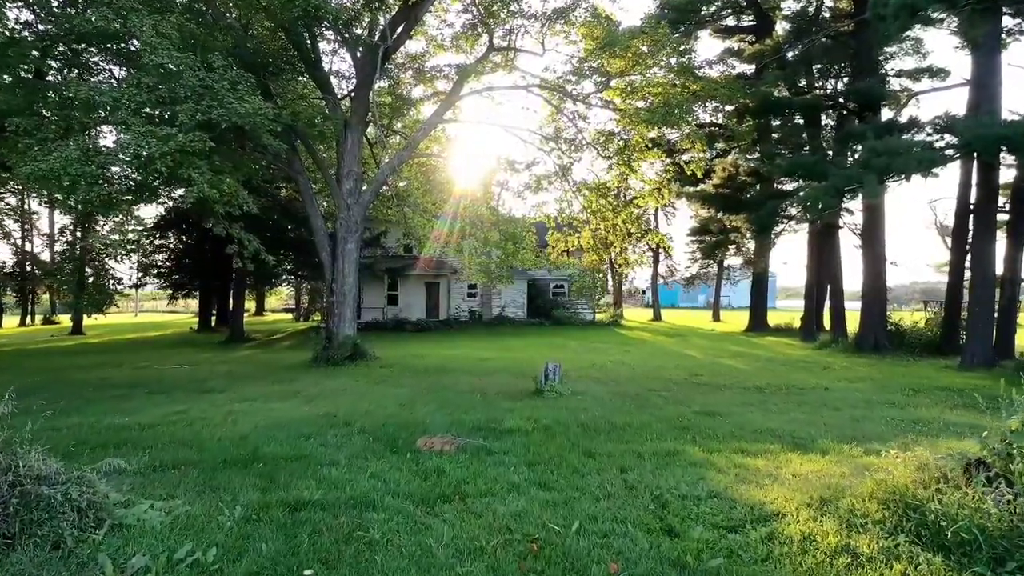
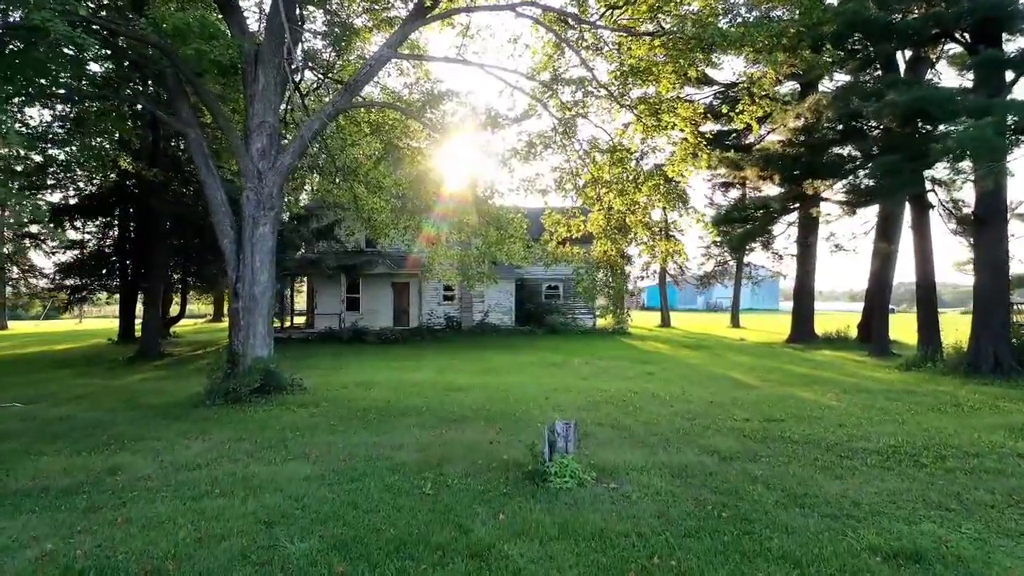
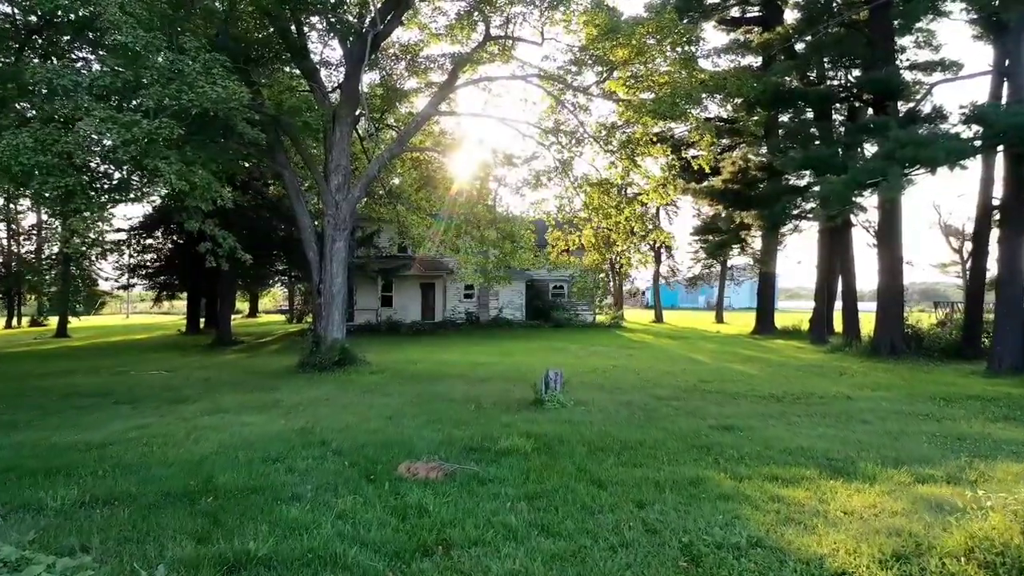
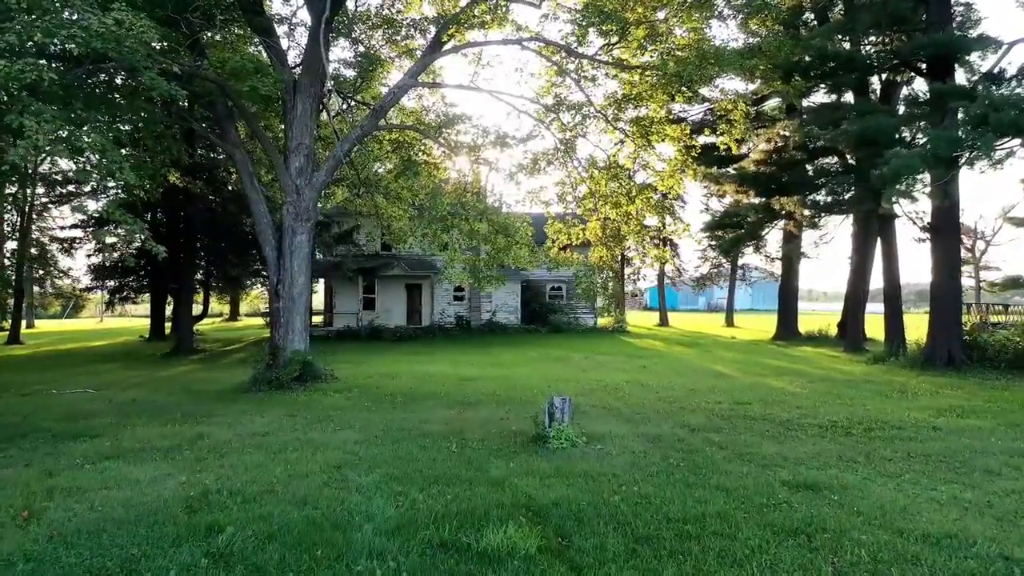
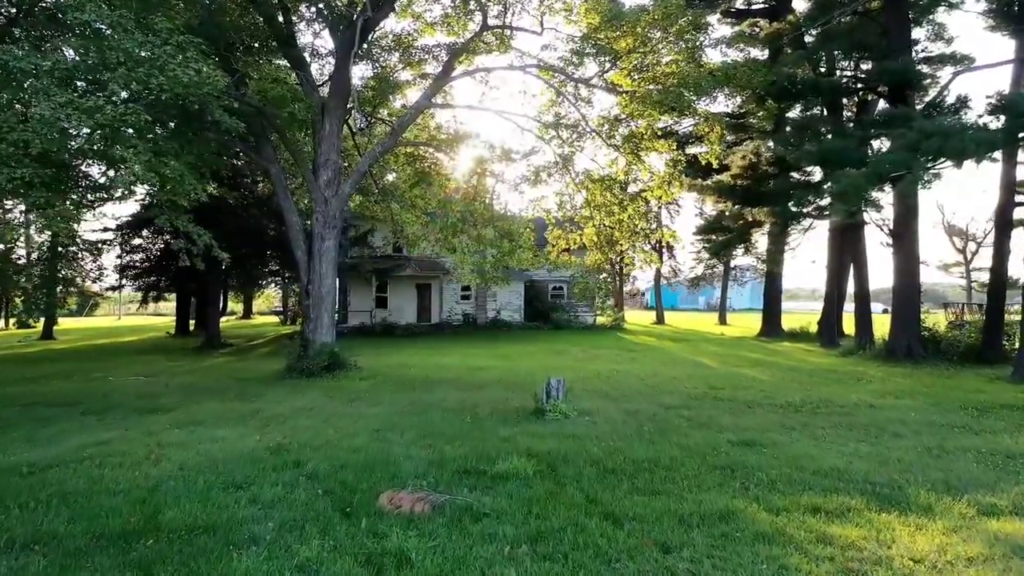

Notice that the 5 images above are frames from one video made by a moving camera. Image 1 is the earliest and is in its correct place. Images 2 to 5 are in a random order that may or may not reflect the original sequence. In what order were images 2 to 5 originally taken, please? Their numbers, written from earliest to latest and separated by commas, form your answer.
3, 5, 4, 2
